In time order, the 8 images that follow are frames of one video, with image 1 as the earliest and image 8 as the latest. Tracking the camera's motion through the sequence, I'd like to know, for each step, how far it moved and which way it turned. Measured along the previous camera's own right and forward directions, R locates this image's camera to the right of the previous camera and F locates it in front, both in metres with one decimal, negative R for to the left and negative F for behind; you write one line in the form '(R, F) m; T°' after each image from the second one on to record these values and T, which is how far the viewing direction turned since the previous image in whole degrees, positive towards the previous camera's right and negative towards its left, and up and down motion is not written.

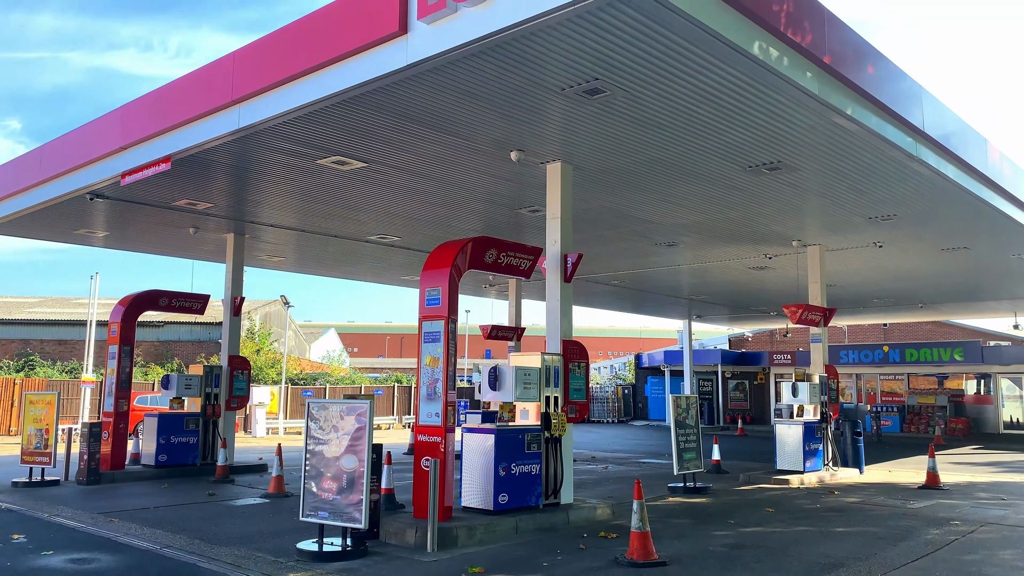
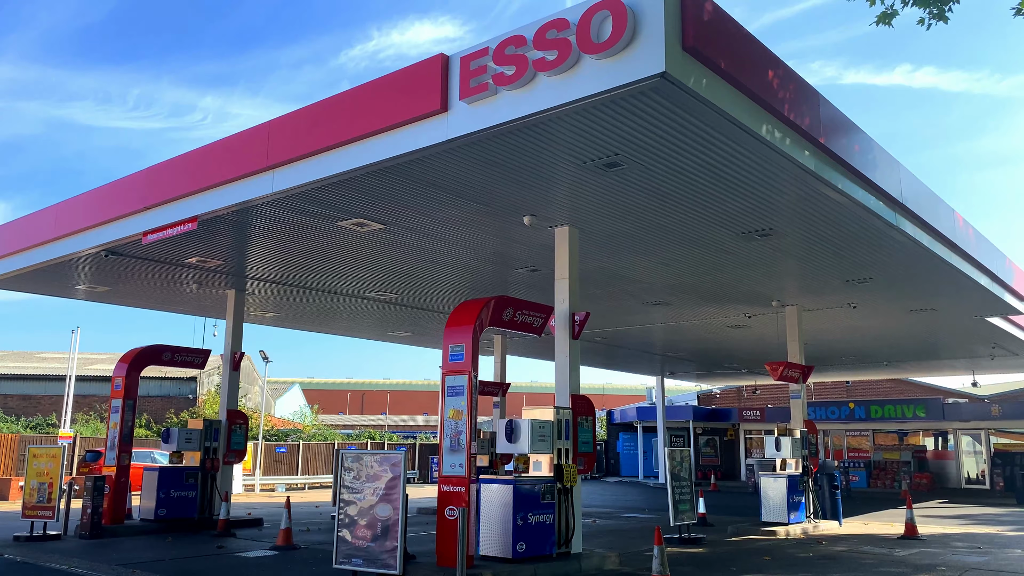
(-0.6, -0.5) m; +3°
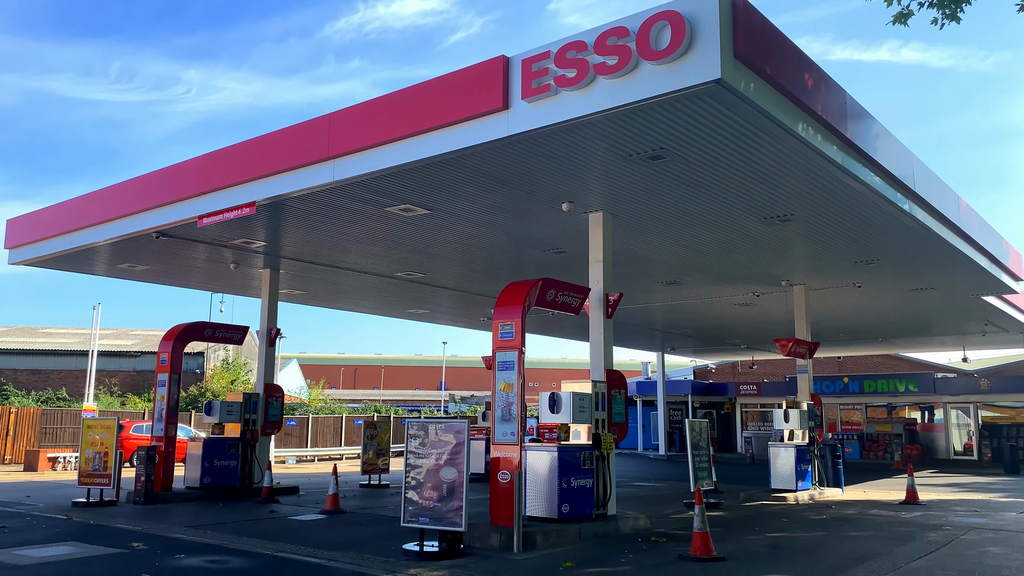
(-0.6, -0.7) m; +1°
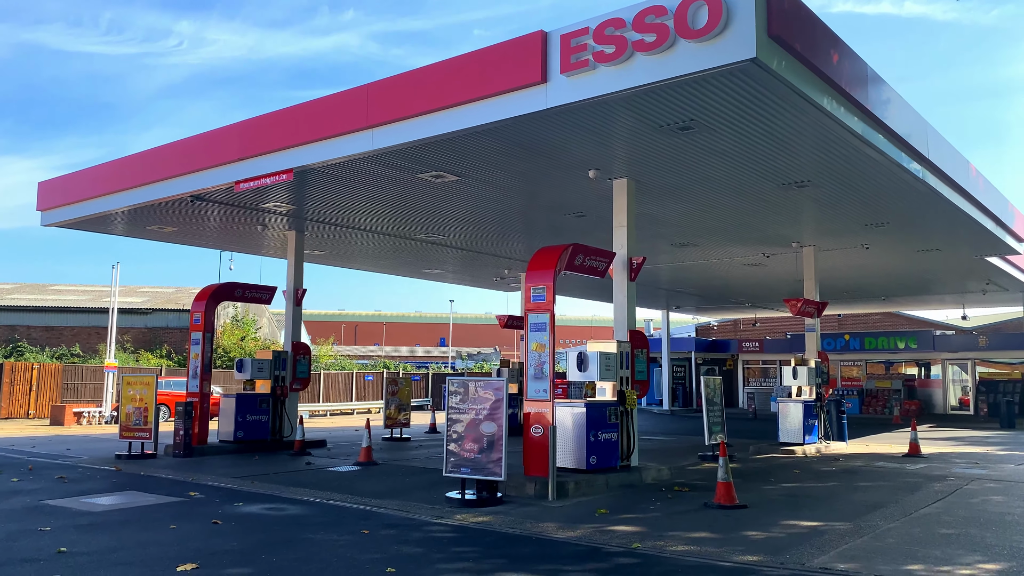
(-0.4, -0.4) m; 0°
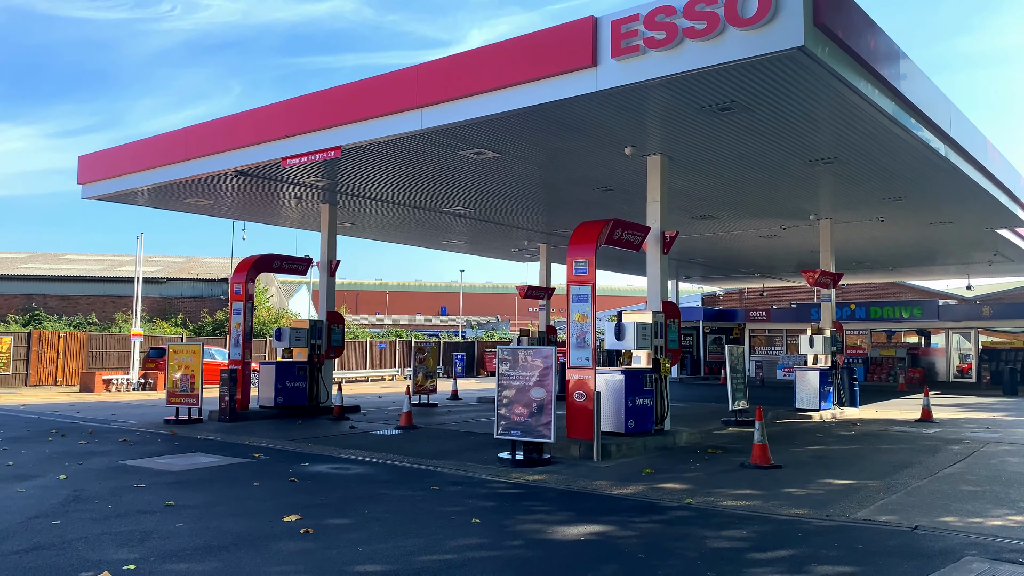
(-0.5, -0.5) m; 0°
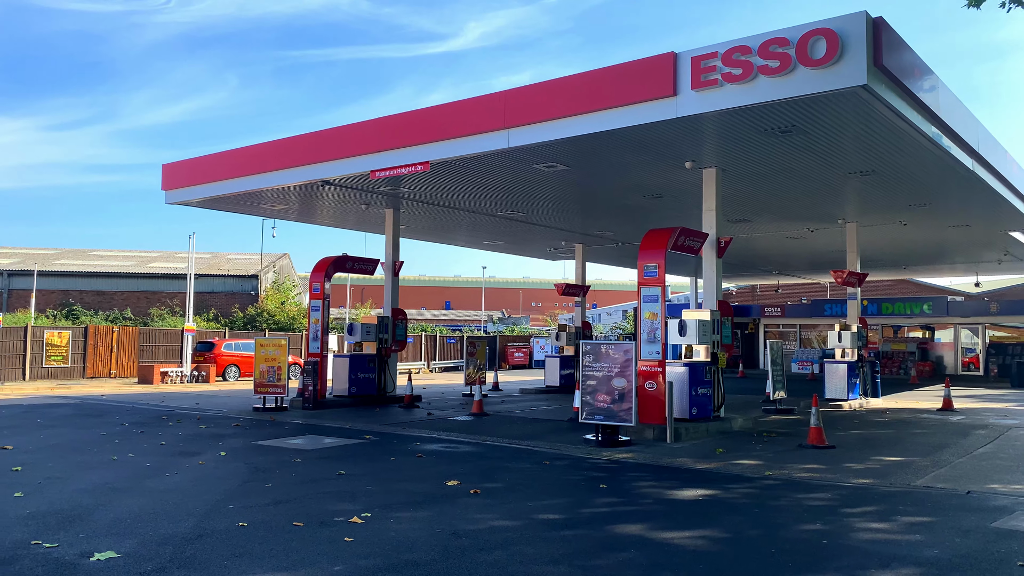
(-1.1, -1.2) m; 0°
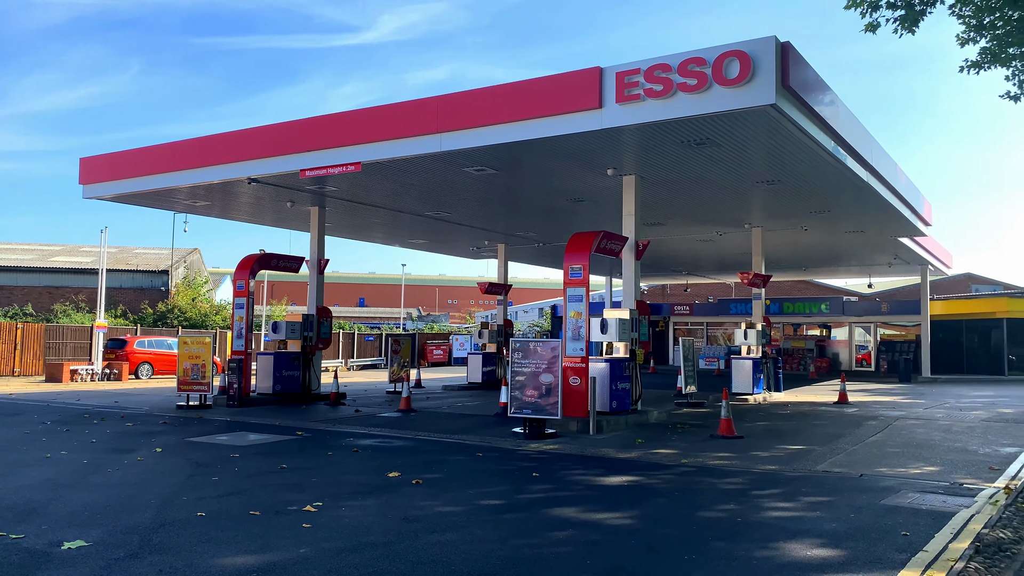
(-0.2, -0.4) m; +6°
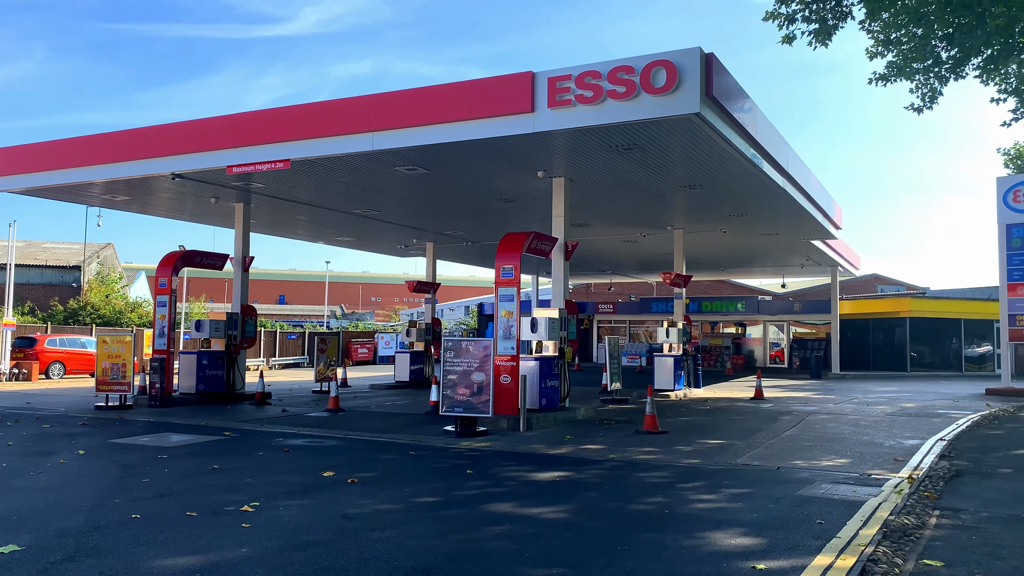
(-0.1, -0.1) m; +5°
